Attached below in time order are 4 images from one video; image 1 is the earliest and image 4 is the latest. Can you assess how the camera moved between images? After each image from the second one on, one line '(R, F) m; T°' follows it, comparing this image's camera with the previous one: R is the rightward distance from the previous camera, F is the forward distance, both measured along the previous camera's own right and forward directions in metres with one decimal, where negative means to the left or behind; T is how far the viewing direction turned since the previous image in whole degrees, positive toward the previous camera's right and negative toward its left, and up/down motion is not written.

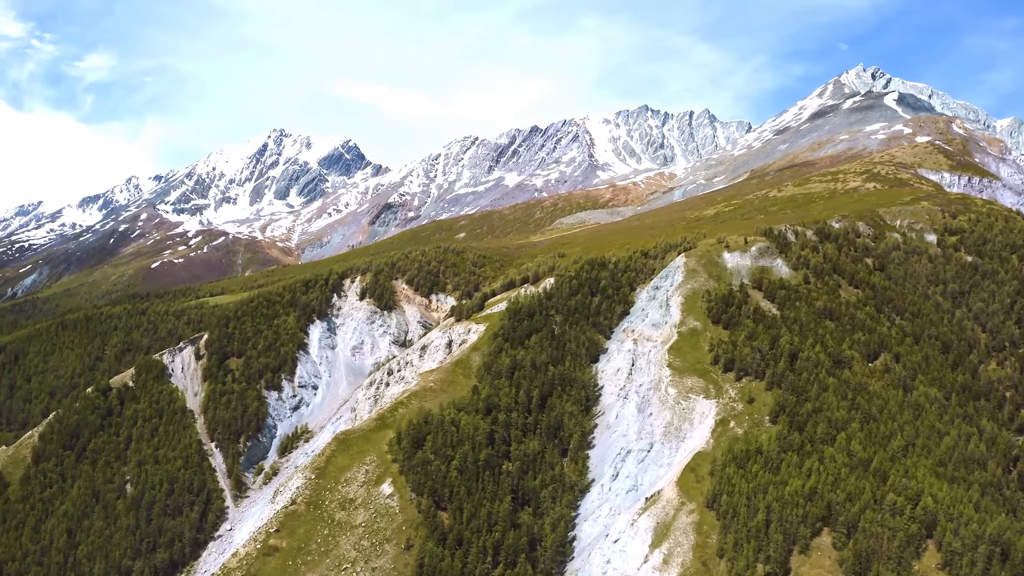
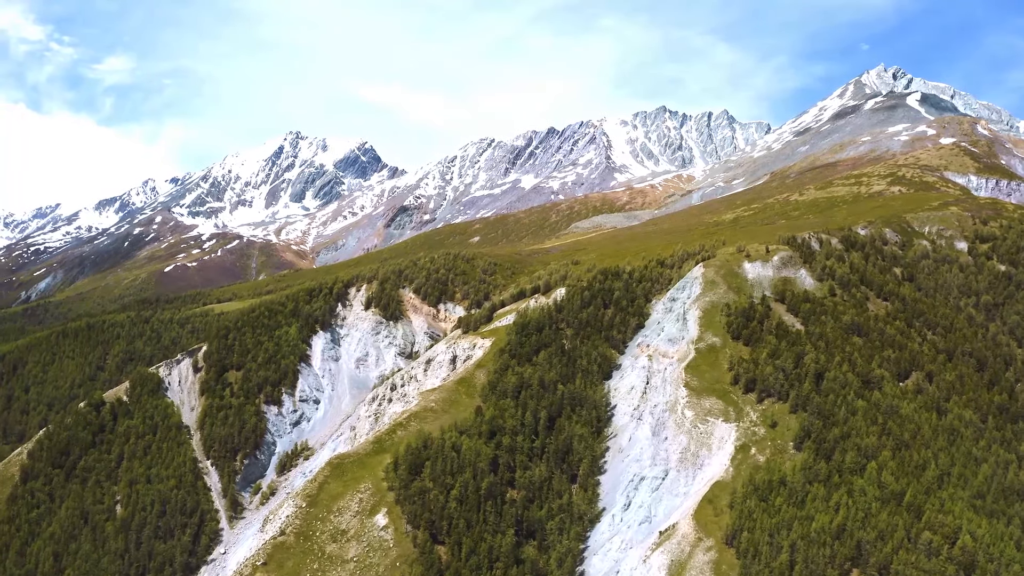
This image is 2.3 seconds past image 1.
(+1.4, +5.6) m; -1°
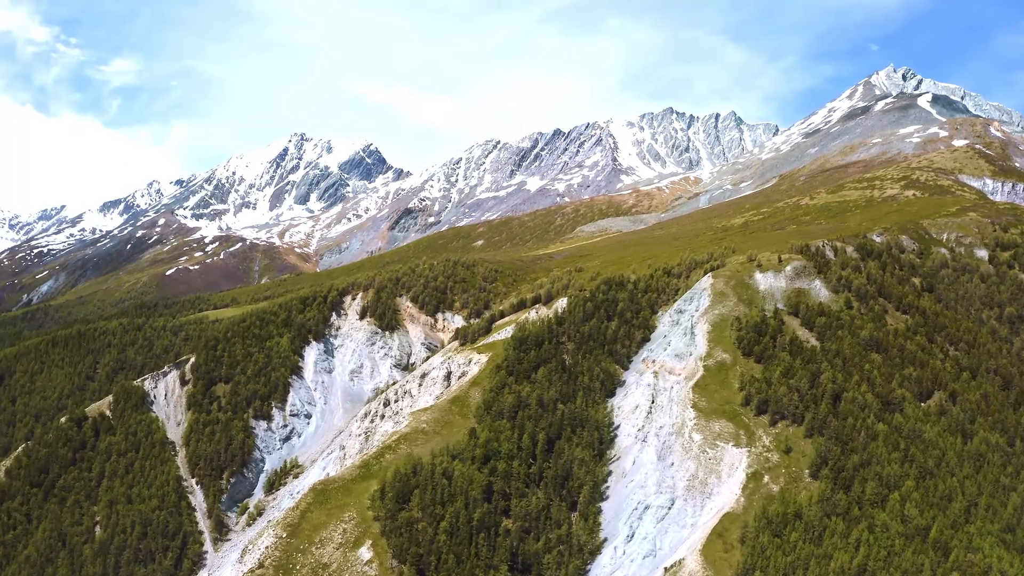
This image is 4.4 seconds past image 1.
(+1.4, +5.5) m; -1°
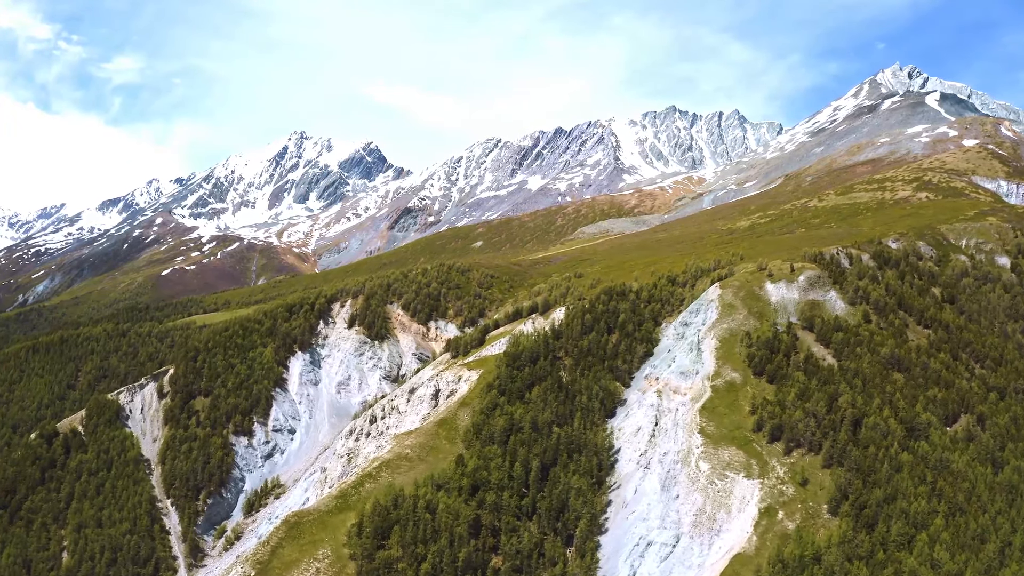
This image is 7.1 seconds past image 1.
(+1.5, +6.9) m; 0°
